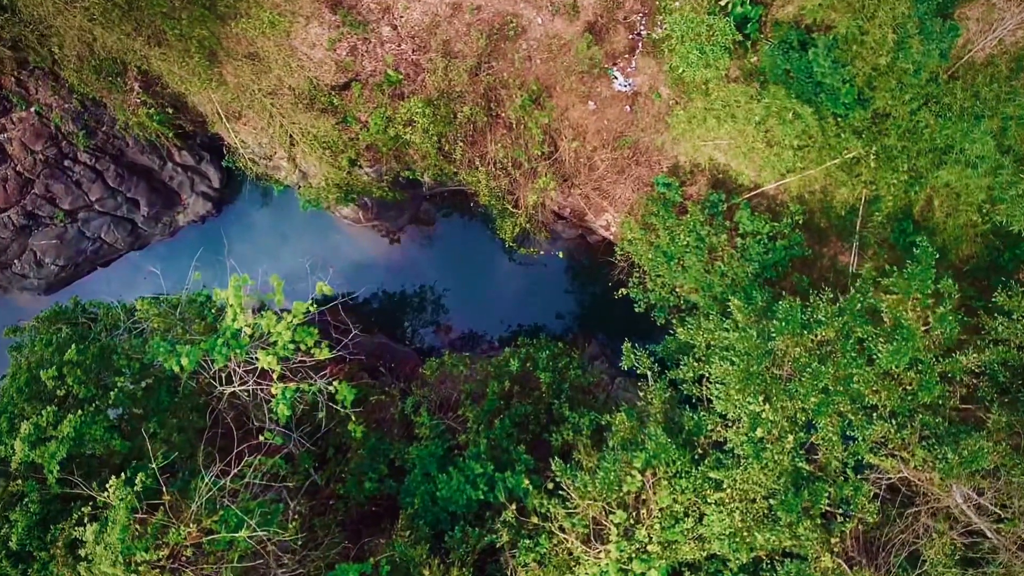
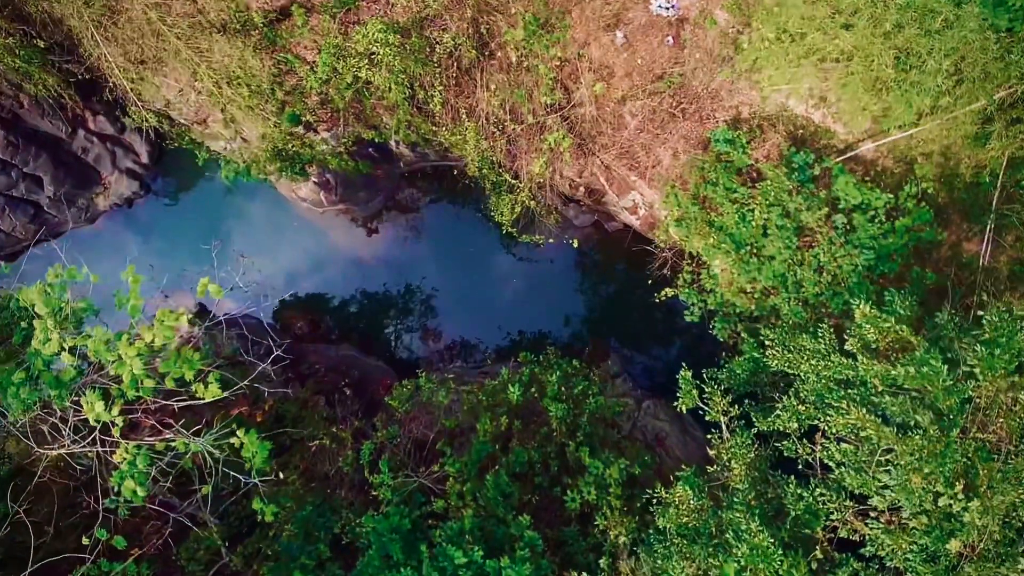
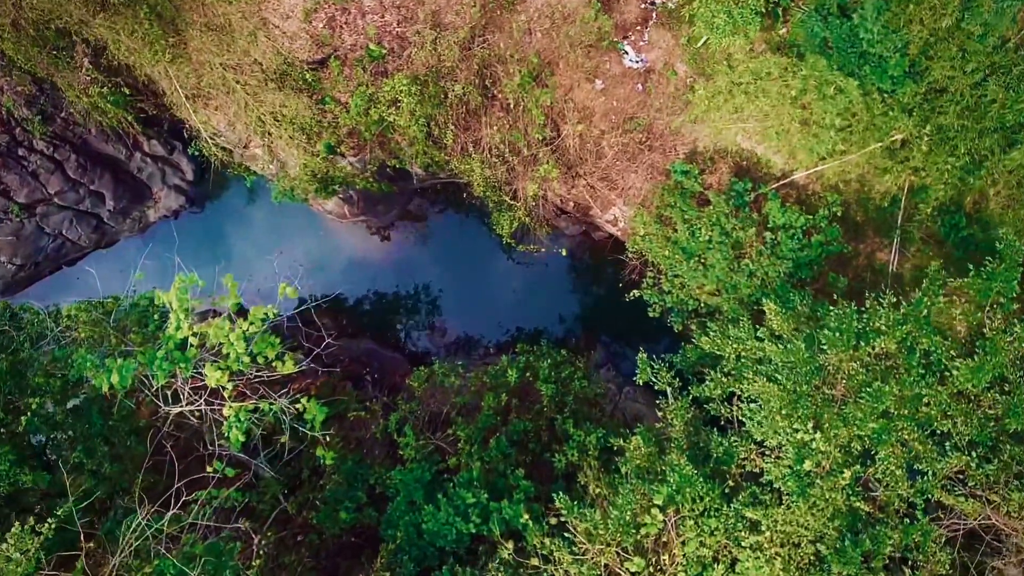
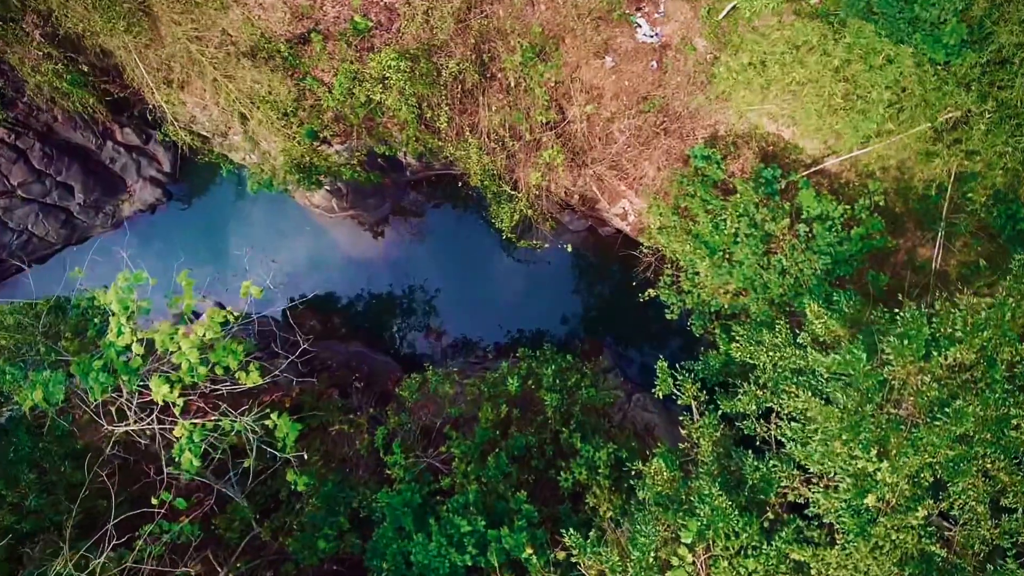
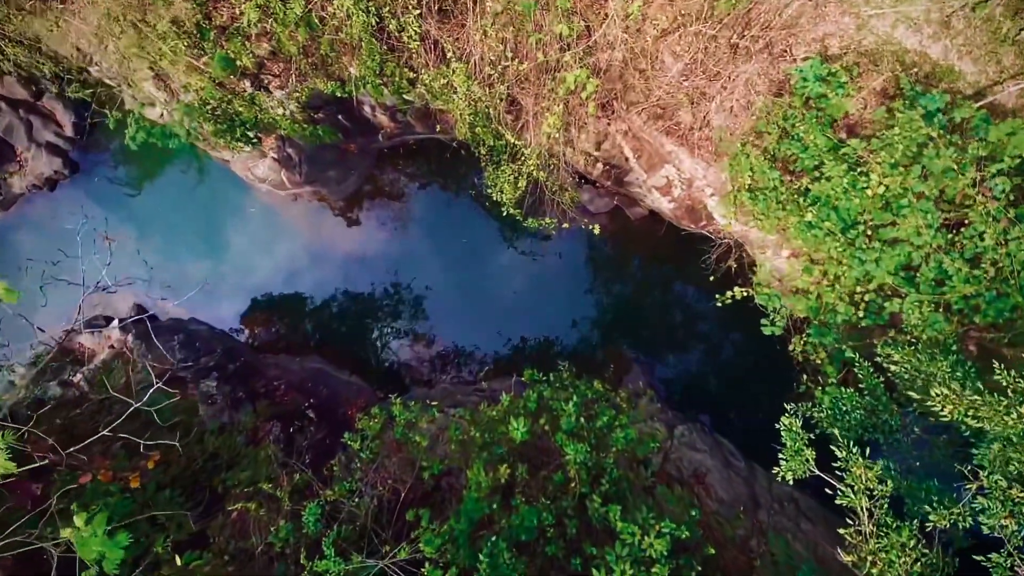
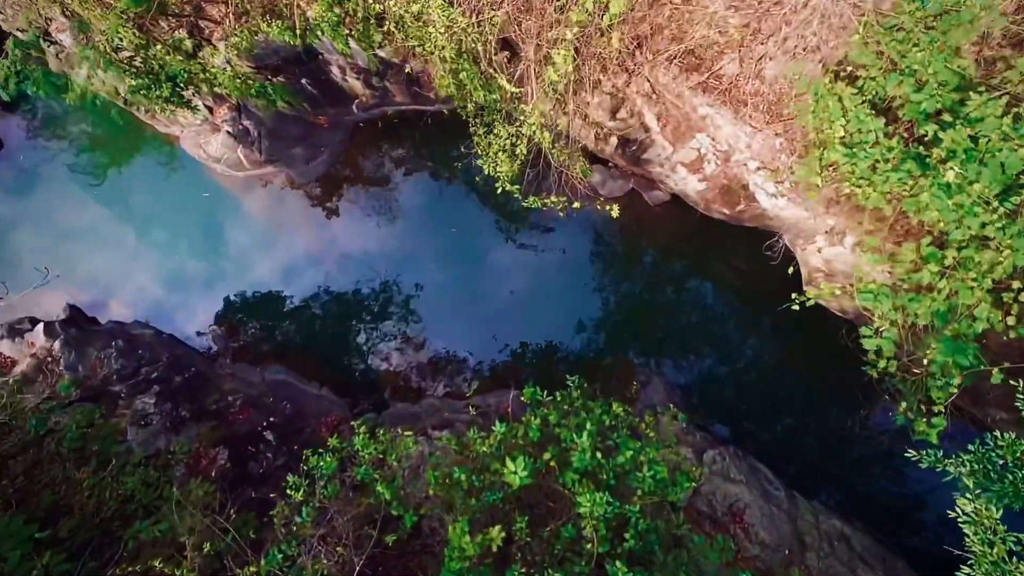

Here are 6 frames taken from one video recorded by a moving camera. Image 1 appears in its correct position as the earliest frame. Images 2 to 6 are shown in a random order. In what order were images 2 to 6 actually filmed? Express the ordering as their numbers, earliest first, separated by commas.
3, 4, 2, 5, 6
